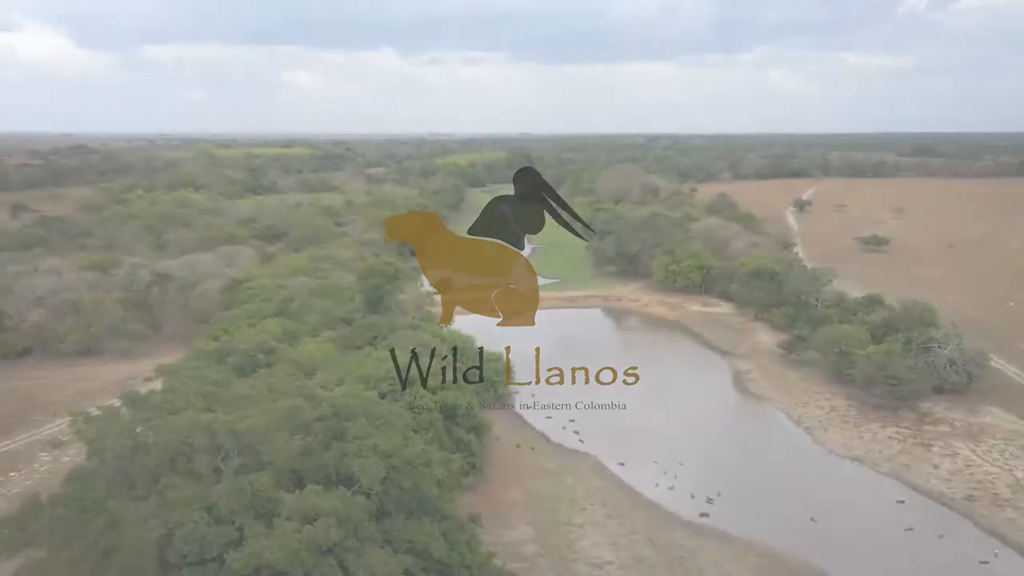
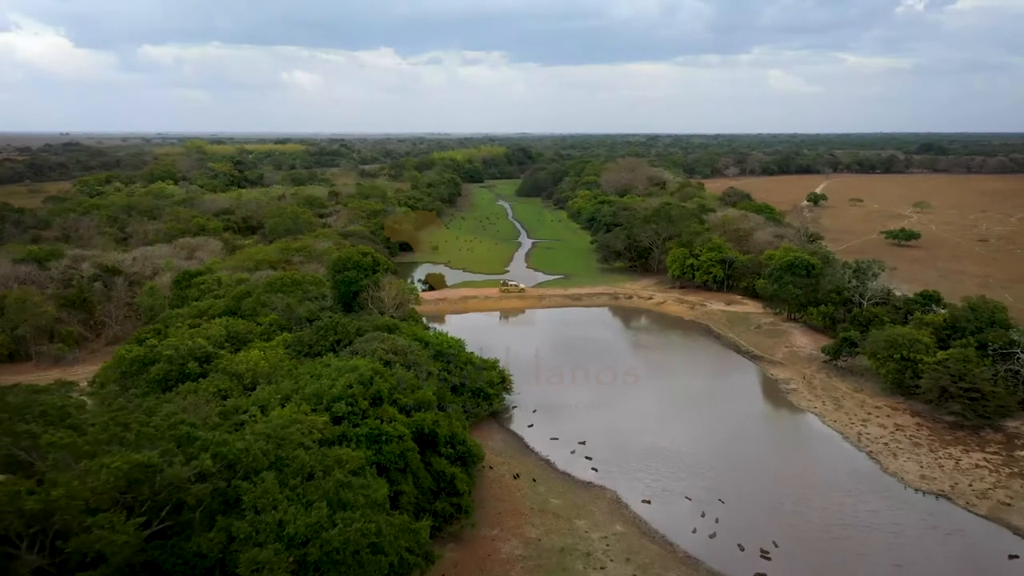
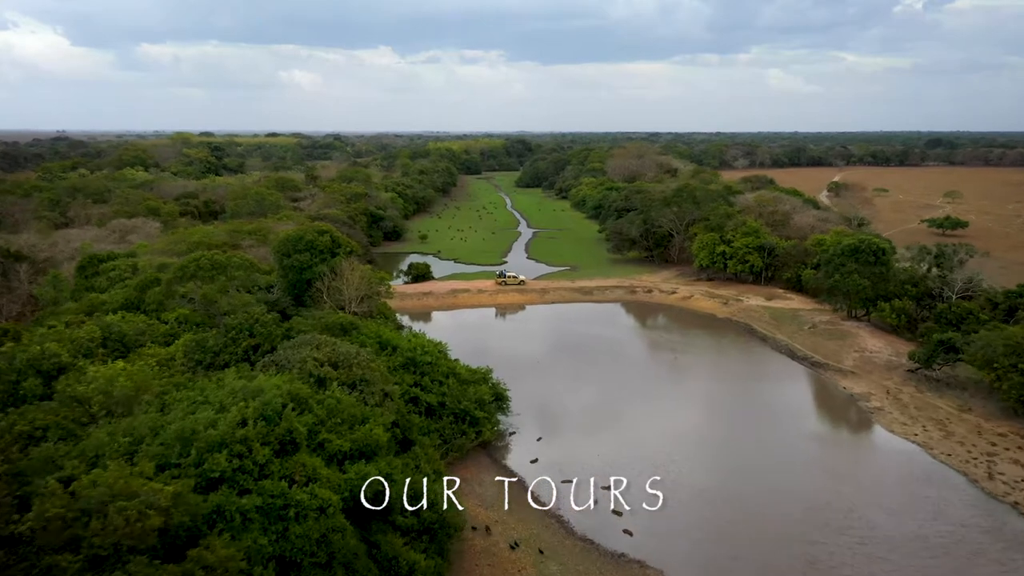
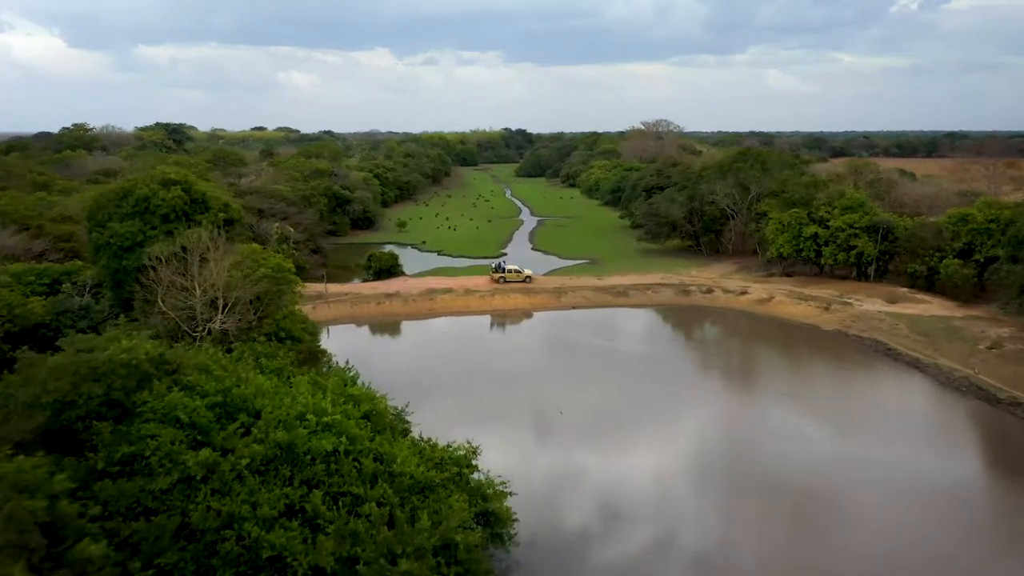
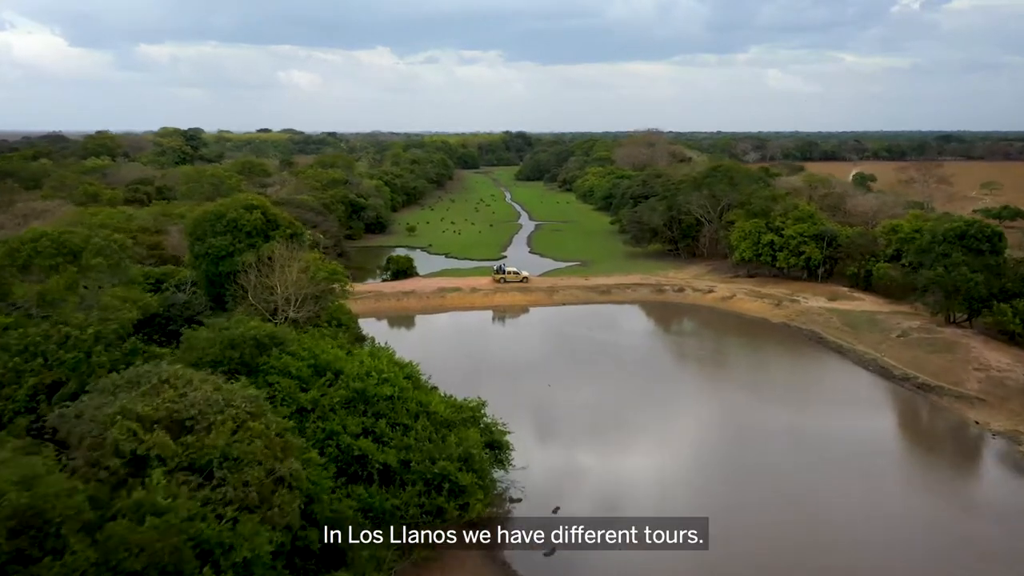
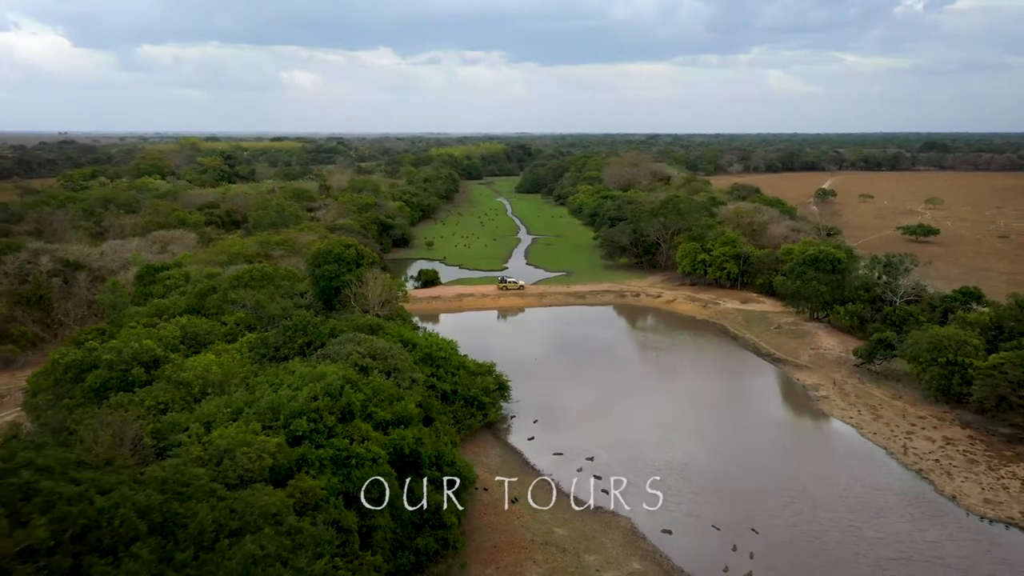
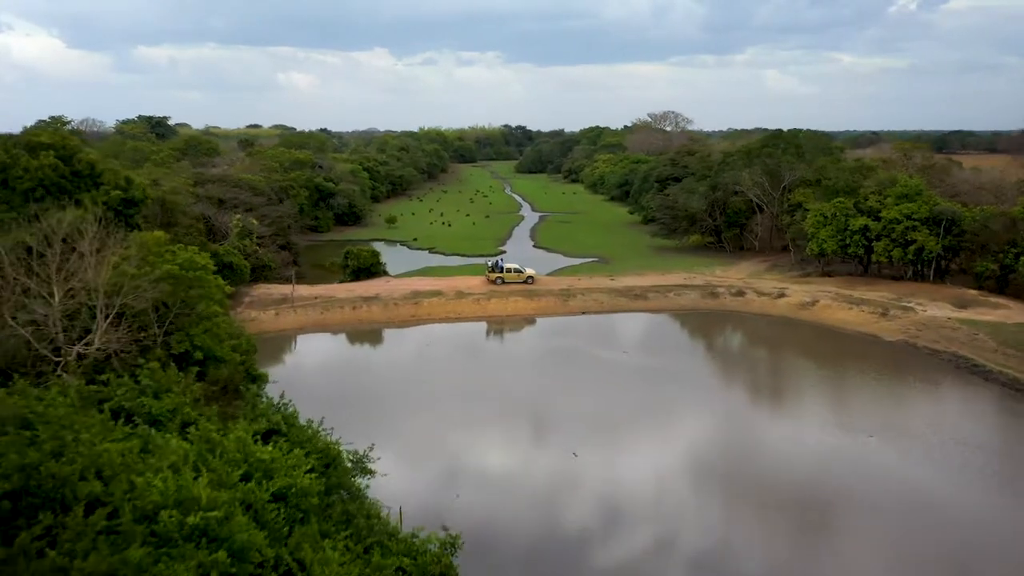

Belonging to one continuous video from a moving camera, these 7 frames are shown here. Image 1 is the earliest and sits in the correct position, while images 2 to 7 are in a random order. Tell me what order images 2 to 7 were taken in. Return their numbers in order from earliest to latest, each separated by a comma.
2, 6, 3, 5, 4, 7
